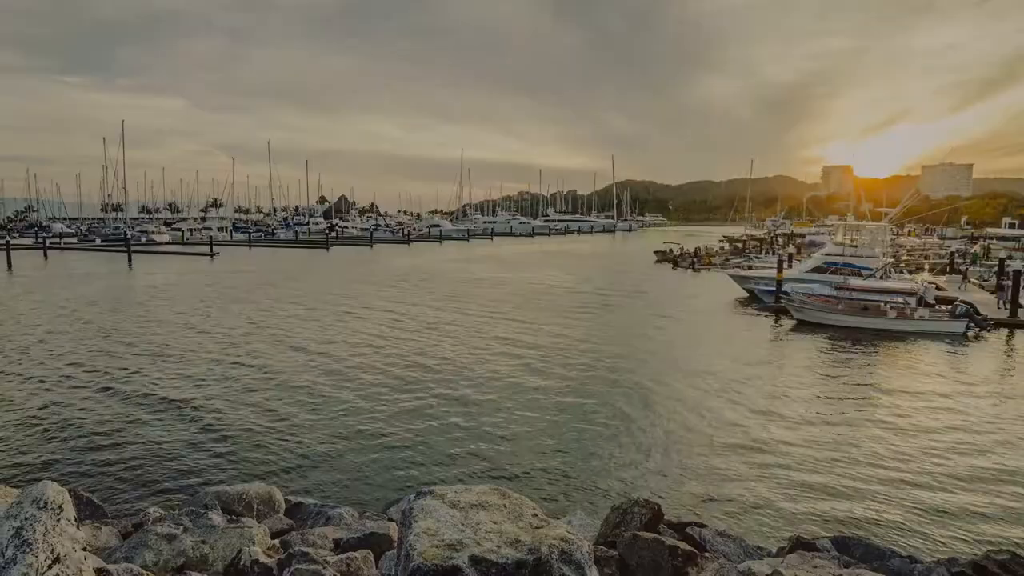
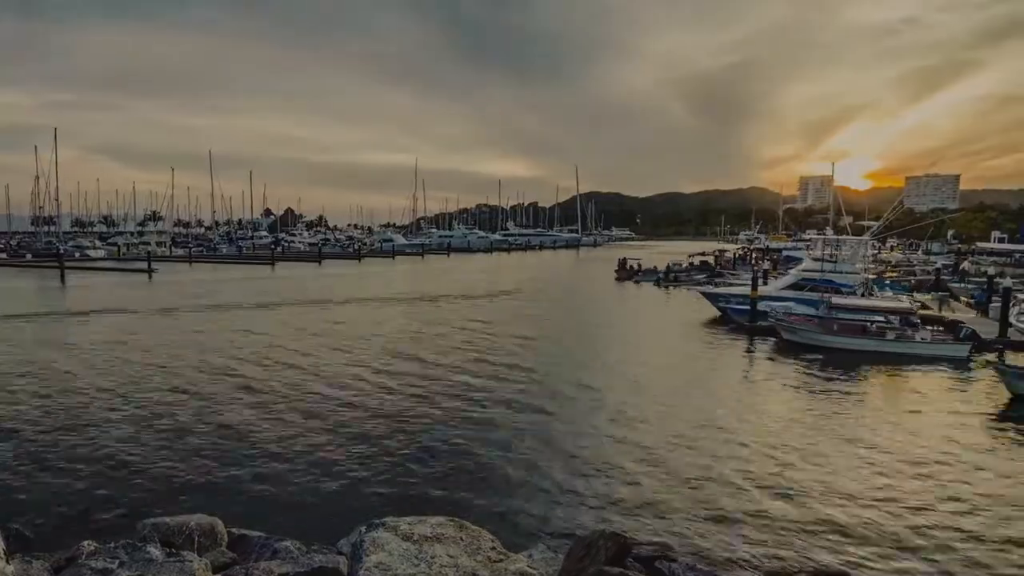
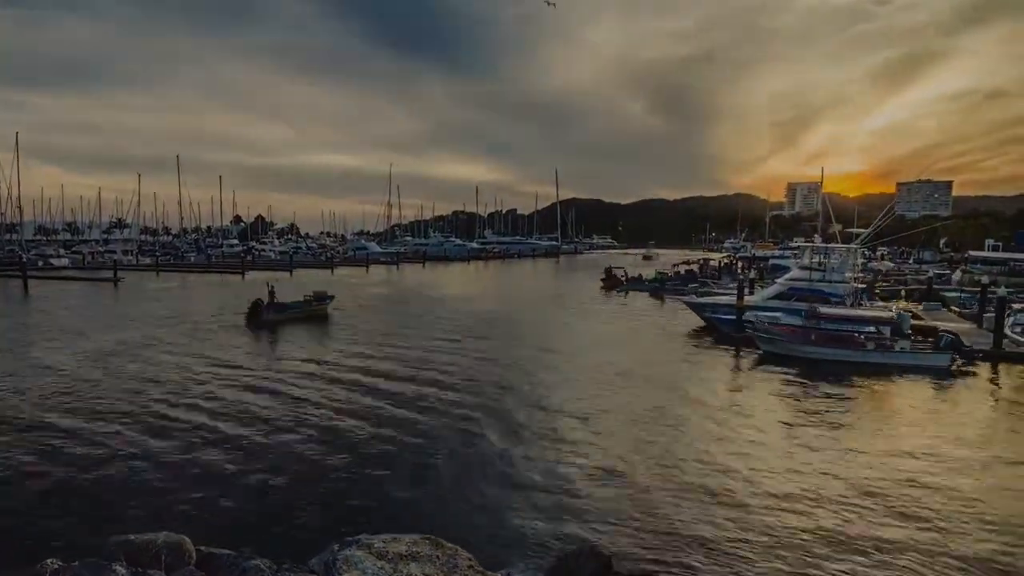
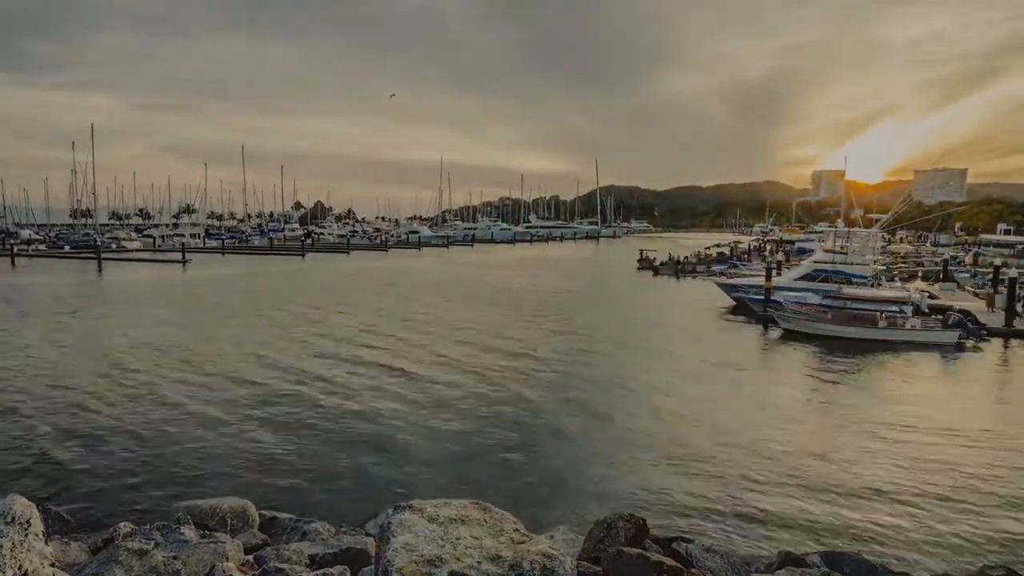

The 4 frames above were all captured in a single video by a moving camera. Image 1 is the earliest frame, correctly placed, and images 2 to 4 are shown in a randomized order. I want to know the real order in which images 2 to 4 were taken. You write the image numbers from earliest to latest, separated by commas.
4, 2, 3
